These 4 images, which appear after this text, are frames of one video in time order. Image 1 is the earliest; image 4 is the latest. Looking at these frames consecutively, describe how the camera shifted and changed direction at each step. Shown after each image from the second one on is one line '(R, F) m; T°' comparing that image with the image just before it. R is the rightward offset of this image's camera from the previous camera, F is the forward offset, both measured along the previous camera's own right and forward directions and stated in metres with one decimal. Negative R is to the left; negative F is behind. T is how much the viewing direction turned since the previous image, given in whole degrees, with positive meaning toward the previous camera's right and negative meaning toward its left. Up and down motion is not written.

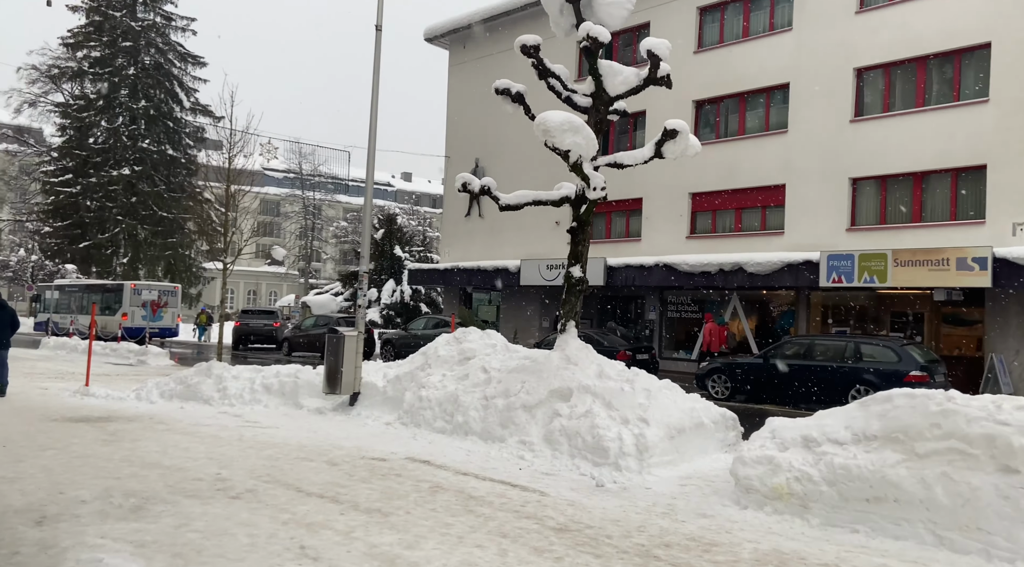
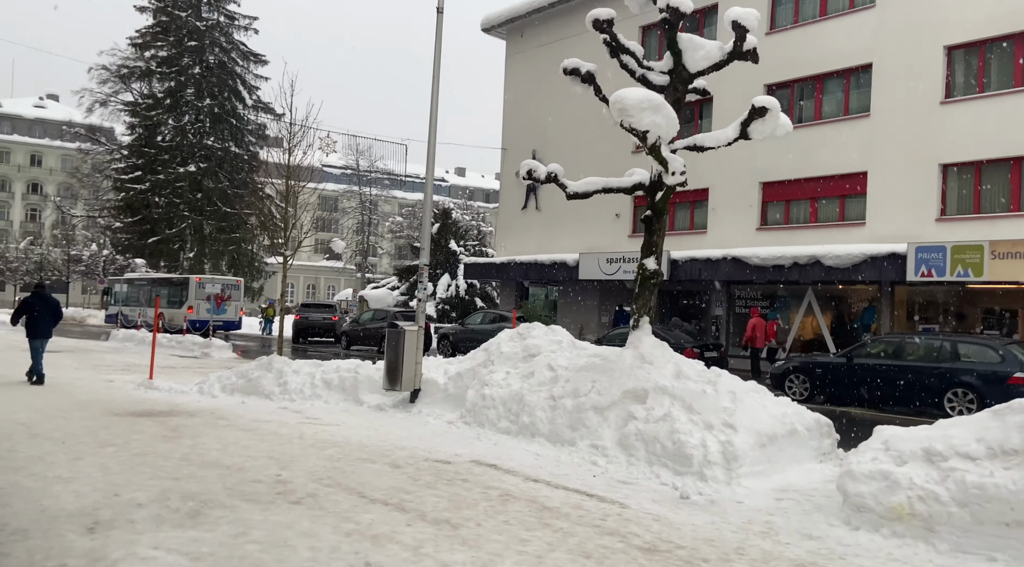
(-0.1, +0.4) m; -4°
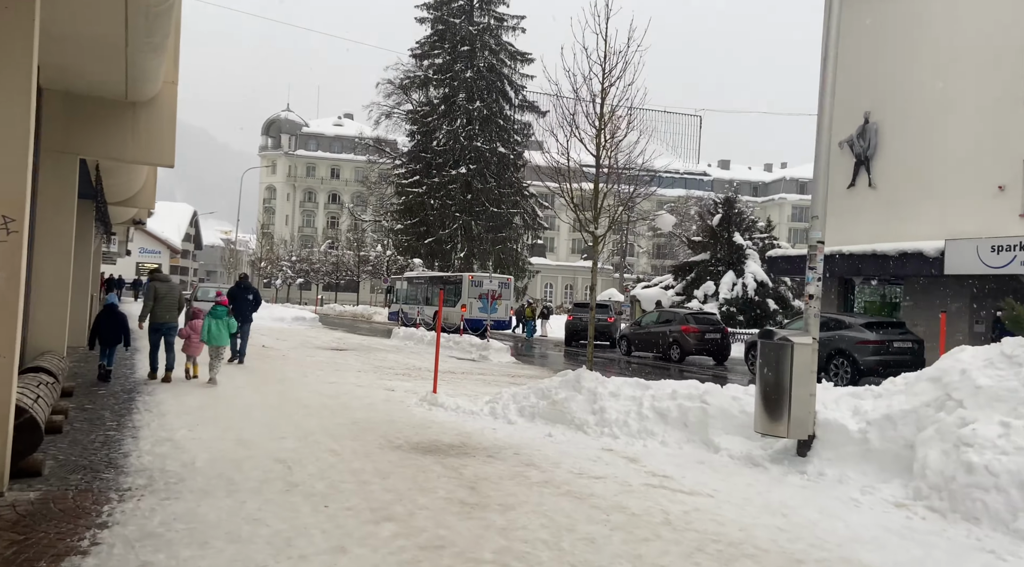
(-1.5, +3.3) m; -17°
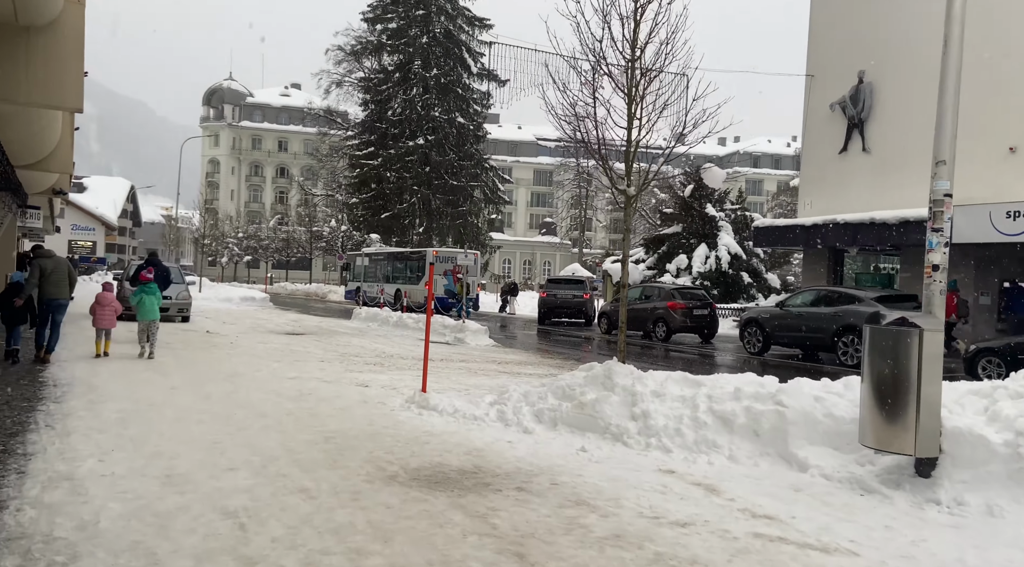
(-0.5, +1.9) m; +3°
